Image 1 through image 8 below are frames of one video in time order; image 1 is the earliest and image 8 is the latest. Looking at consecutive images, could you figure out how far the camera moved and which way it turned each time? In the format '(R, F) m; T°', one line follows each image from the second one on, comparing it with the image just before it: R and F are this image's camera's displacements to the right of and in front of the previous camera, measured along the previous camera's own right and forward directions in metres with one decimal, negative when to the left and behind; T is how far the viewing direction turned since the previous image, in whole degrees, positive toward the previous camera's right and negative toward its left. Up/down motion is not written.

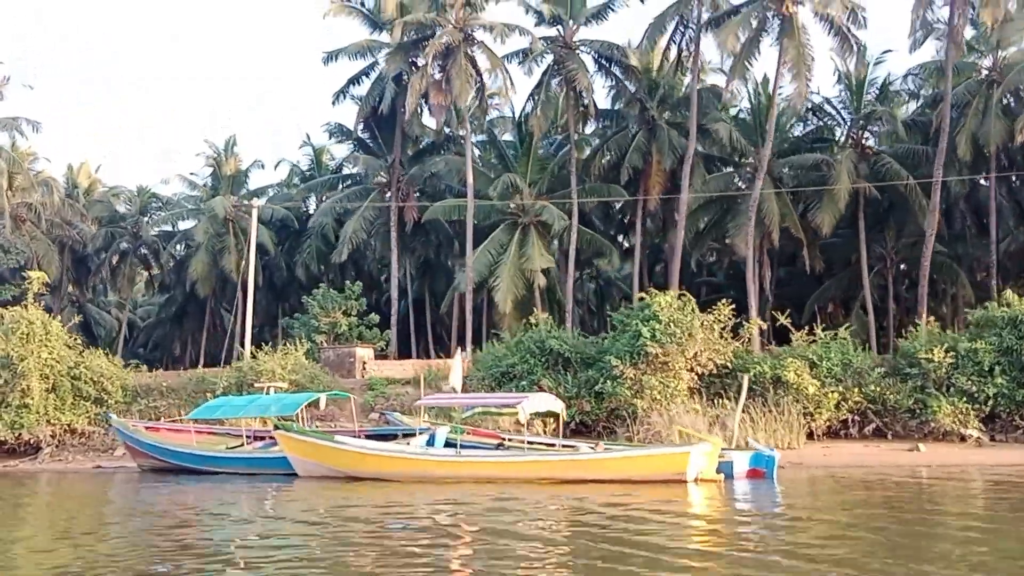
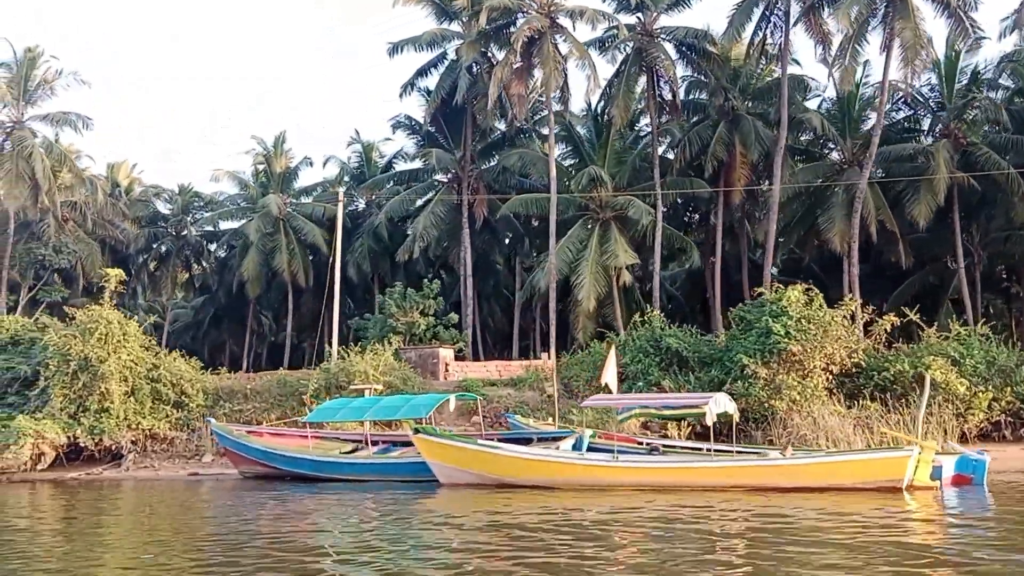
(-2.6, +1.3) m; 0°
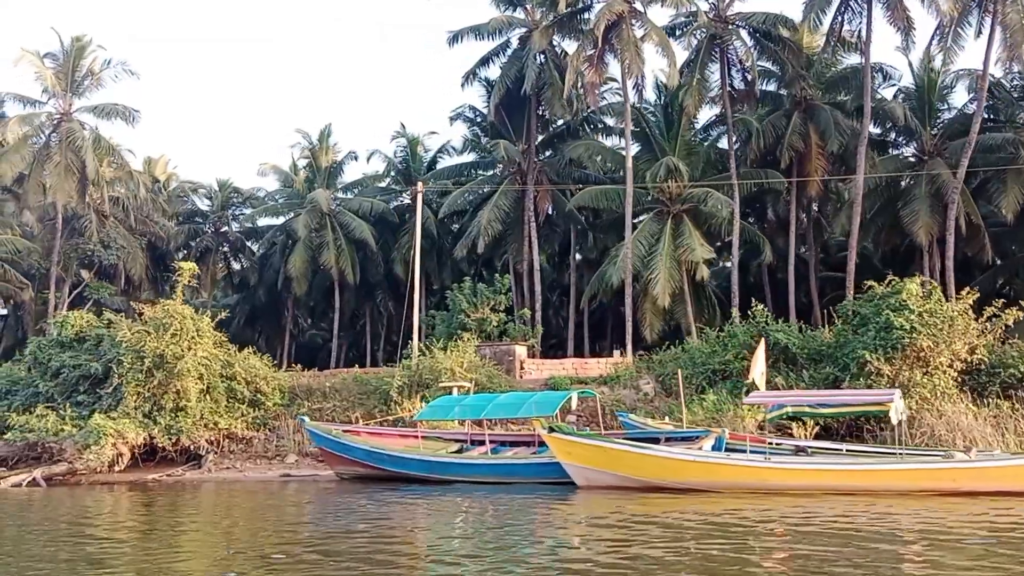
(-2.1, +1.0) m; 0°
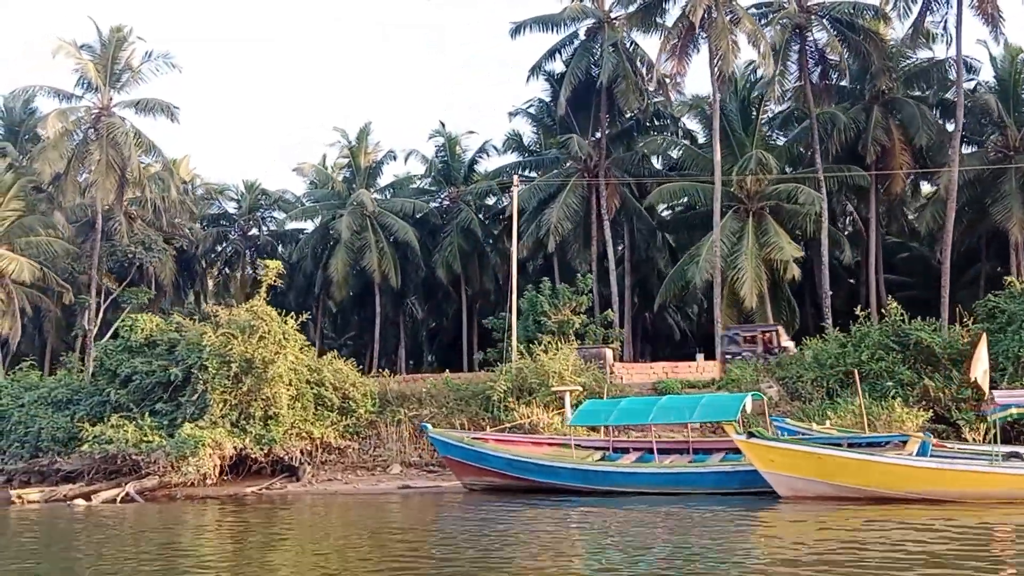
(-3.1, +1.4) m; +2°
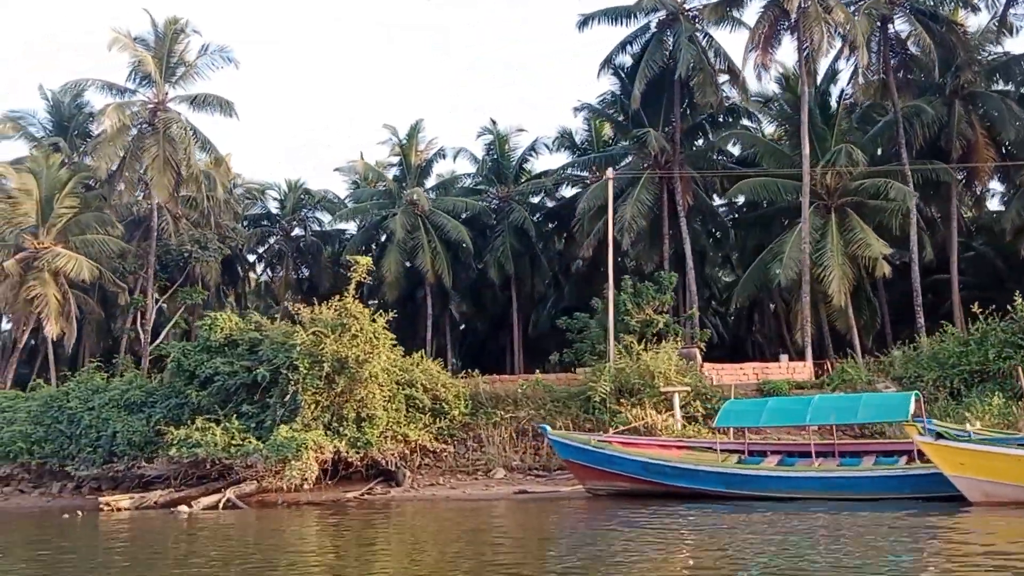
(-2.2, +0.9) m; 0°
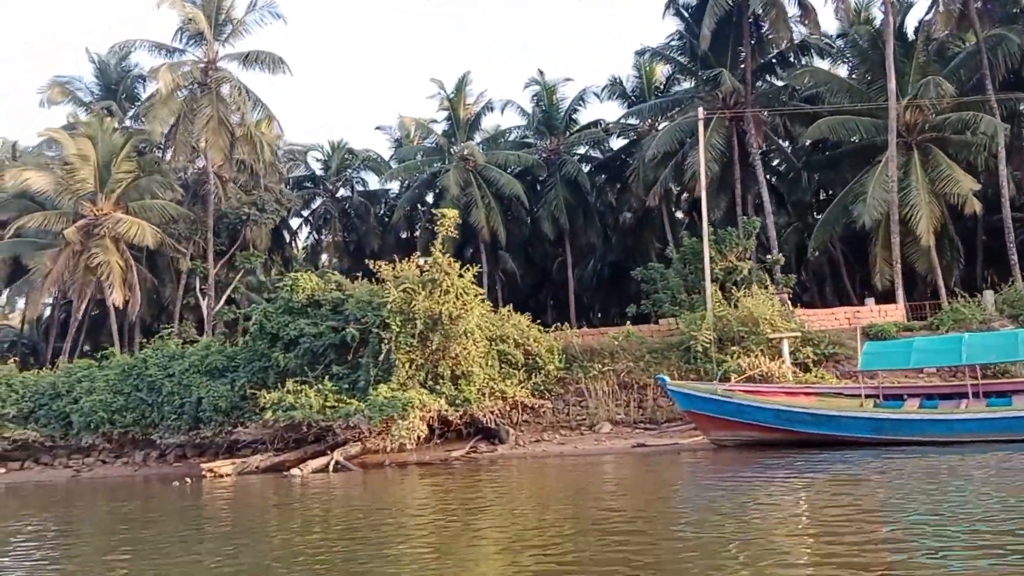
(-1.7, +0.7) m; -1°
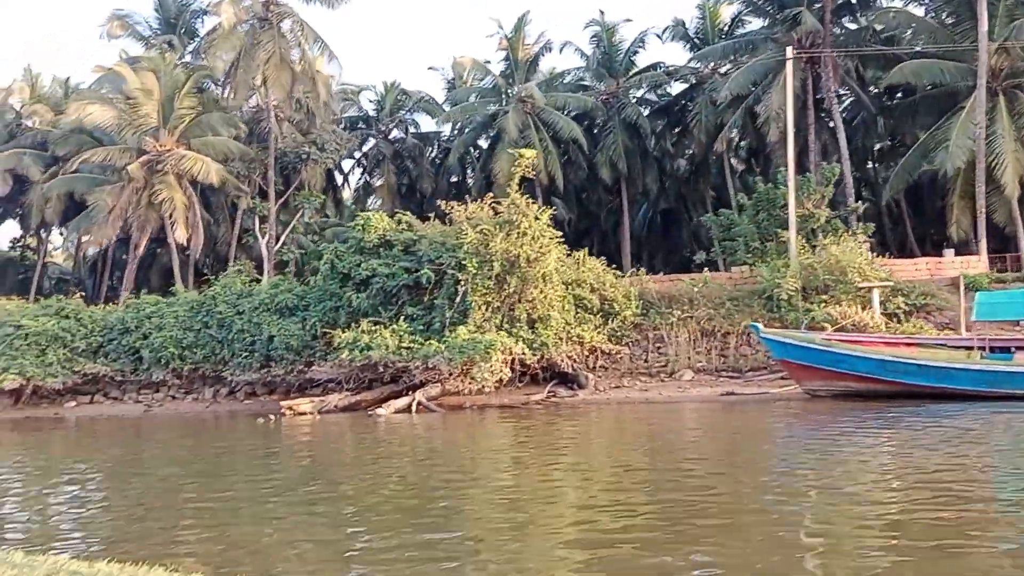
(-1.0, +0.4) m; -2°
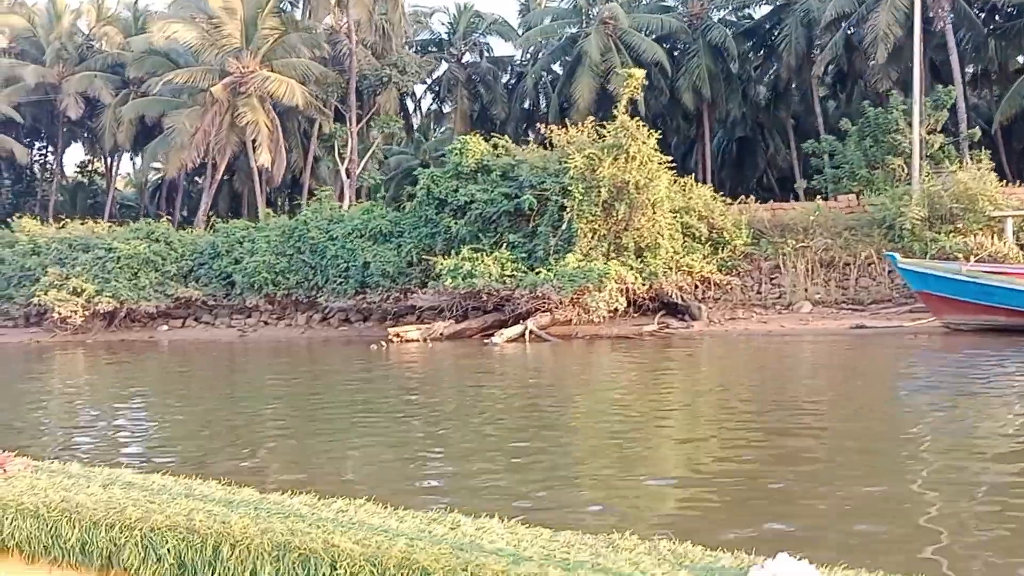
(-1.2, +0.6) m; -3°
